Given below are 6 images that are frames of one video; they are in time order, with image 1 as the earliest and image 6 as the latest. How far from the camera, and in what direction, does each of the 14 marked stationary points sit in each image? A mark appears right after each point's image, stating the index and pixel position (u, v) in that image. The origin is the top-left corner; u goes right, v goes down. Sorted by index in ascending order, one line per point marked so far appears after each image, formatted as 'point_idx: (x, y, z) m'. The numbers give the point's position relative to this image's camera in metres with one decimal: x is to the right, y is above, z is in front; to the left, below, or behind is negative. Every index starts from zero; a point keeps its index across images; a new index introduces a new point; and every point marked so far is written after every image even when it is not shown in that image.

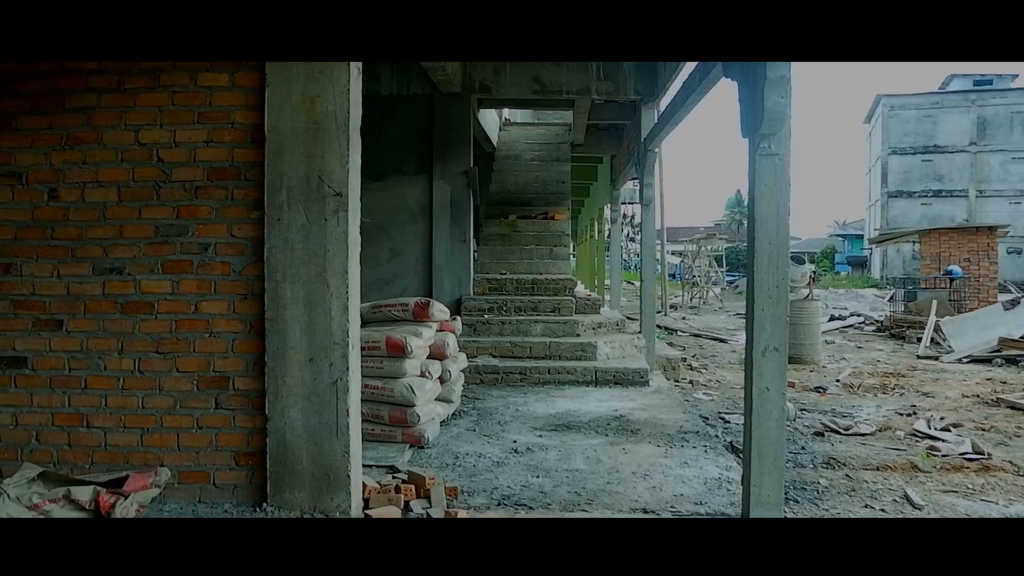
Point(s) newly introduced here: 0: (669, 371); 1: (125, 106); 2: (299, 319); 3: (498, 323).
0: (+1.4, -0.7, +7.6) m
1: (-1.4, +0.7, +3.3) m
2: (-0.8, -0.1, +3.2) m
3: (-0.1, -0.3, +7.1) m
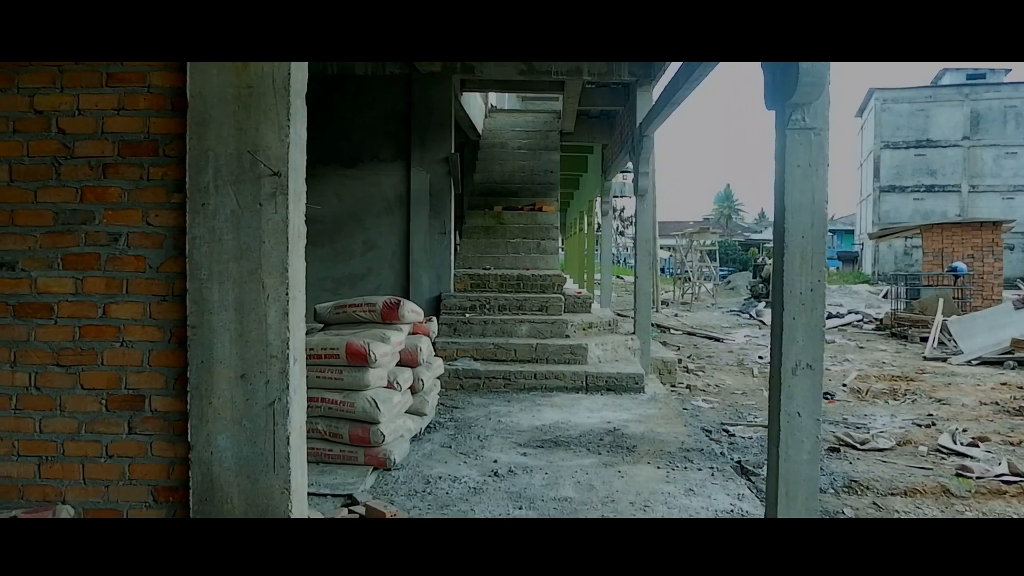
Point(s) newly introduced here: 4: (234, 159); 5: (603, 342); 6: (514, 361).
0: (+1.2, -0.7, +7.1) m
1: (-1.5, +0.7, +2.7) m
2: (-0.8, -0.1, +2.6) m
3: (-0.2, -0.3, +6.6) m
4: (-0.8, +0.4, +2.6) m
5: (+0.7, -0.4, +6.5) m
6: (0.0, -0.5, +6.3) m
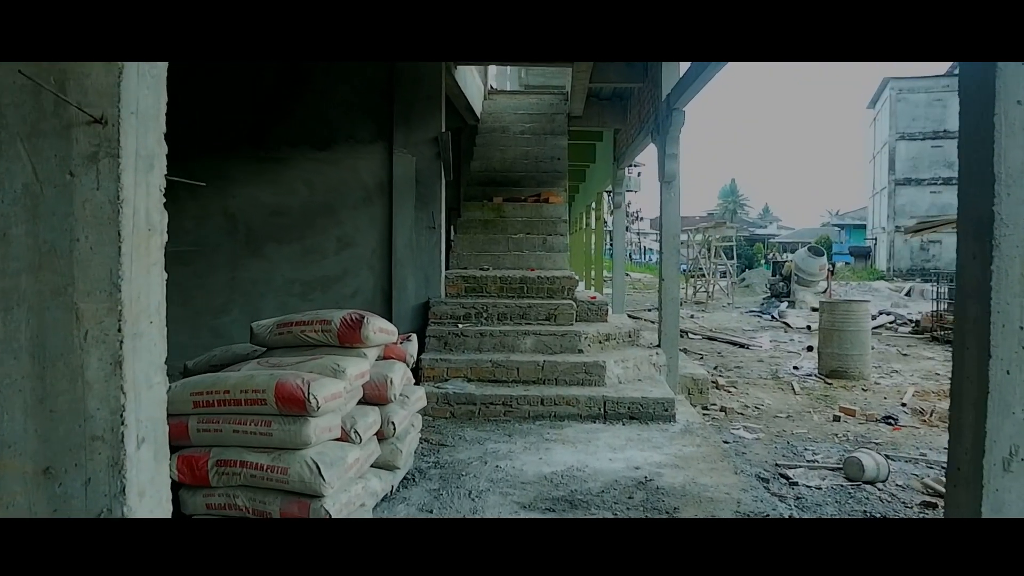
0: (+1.2, -0.7, +6.0) m
1: (-1.5, +0.6, +1.6) m
2: (-0.8, -0.2, +1.5) m
3: (-0.2, -0.3, +5.5) m
4: (-0.8, +0.3, +1.5) m
5: (+0.7, -0.4, +5.4) m
6: (0.0, -0.6, +5.2) m
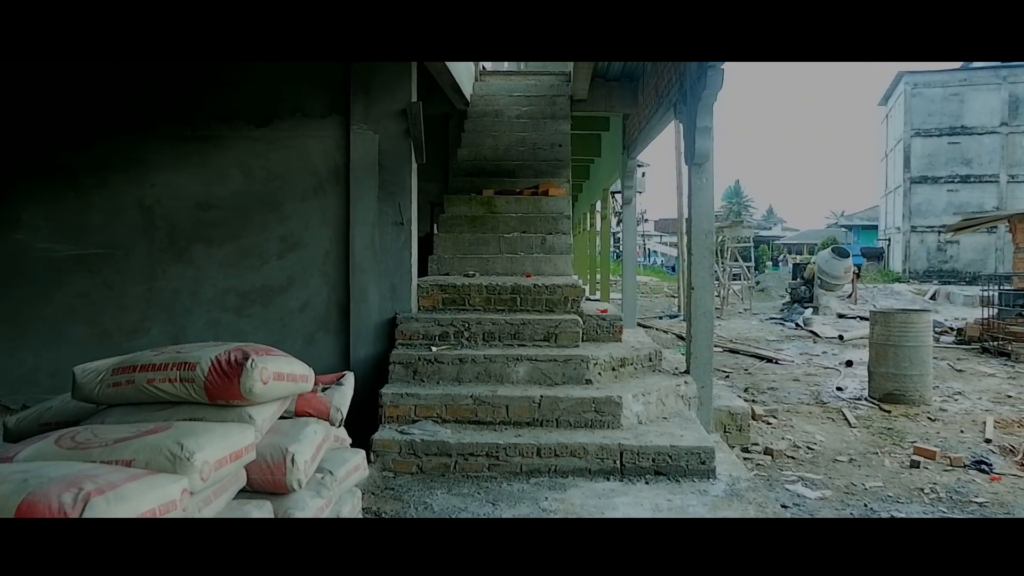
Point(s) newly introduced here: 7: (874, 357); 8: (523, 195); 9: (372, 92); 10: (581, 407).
0: (+1.2, -0.8, +4.8) m
1: (-1.6, +0.6, +0.4) m
2: (-0.9, -0.2, +0.3) m
3: (-0.3, -0.4, +4.3) m
4: (-0.9, +0.3, +0.3) m
5: (+0.6, -0.5, +4.2) m
6: (0.0, -0.6, +4.0) m
7: (+2.7, -0.5, +6.6) m
8: (+0.1, +0.7, +6.7) m
9: (-0.7, +1.0, +4.7) m
10: (+0.3, -0.5, +4.0) m
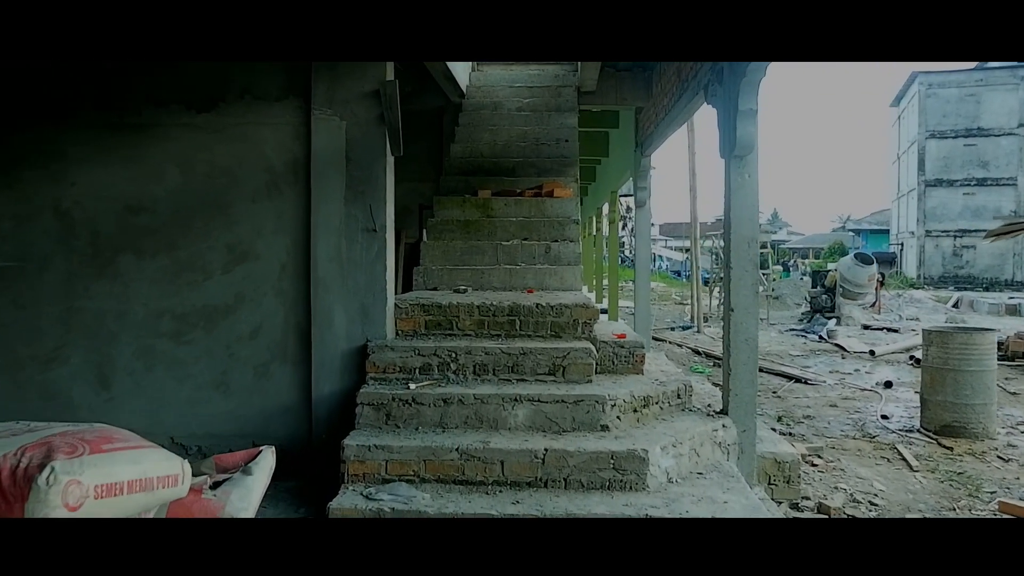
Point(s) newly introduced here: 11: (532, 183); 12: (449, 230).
0: (+1.2, -0.9, +3.9) m
1: (-1.6, +0.5, -0.4) m
2: (-0.9, -0.3, -0.6) m
3: (-0.3, -0.4, +3.4) m
4: (-0.9, +0.2, -0.6) m
5: (+0.6, -0.6, +3.3) m
6: (0.0, -0.7, +3.1) m
7: (+2.7, -0.6, +5.7) m
8: (+0.1, +0.6, +5.8) m
9: (-0.7, +0.9, +3.8) m
10: (+0.3, -0.6, +3.1) m
11: (+0.1, +0.7, +6.2) m
12: (-0.4, +0.4, +5.5) m
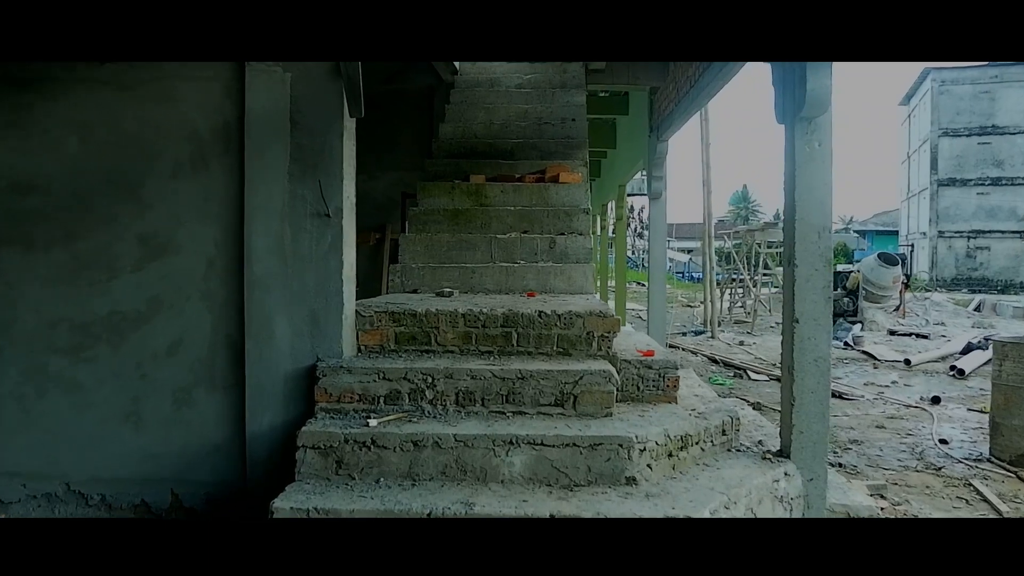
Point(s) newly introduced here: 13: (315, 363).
0: (+1.2, -0.9, +3.0) m
1: (-1.6, +0.5, -1.3) m
2: (-1.0, -0.3, -1.4) m
3: (-0.3, -0.5, +2.5) m
4: (-0.9, +0.2, -1.4) m
5: (+0.6, -0.6, +2.5) m
6: (-0.1, -0.7, +2.3) m
7: (+2.7, -0.6, +4.9) m
8: (+0.1, +0.6, +4.9) m
9: (-0.8, +0.9, +2.9) m
10: (+0.3, -0.6, +2.2) m
11: (+0.1, +0.7, +5.3) m
12: (-0.4, +0.4, +4.6) m
13: (-0.6, -0.2, +2.9) m
